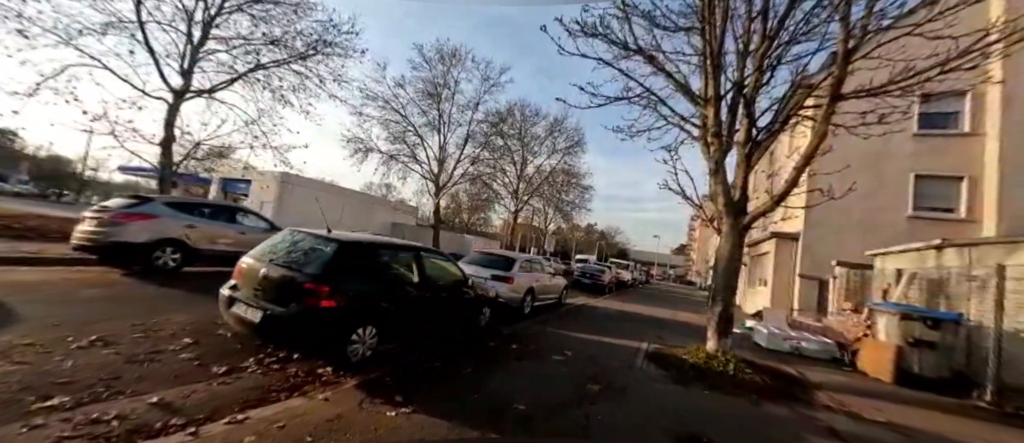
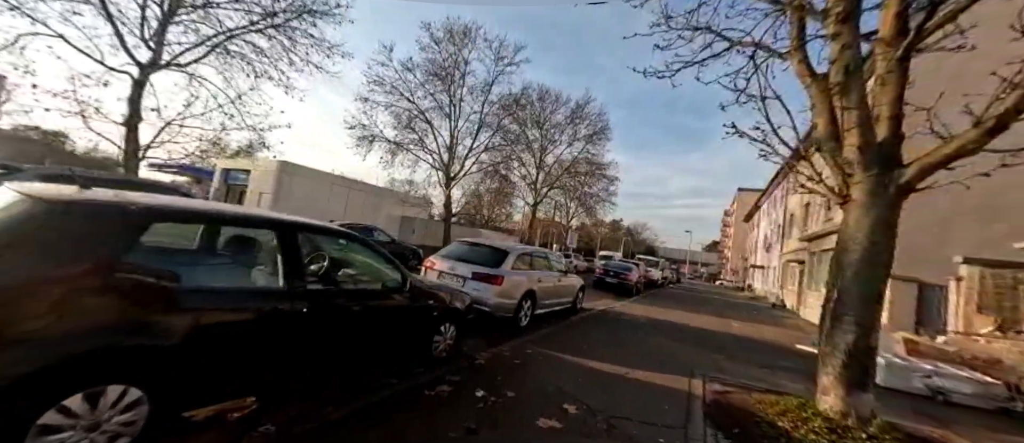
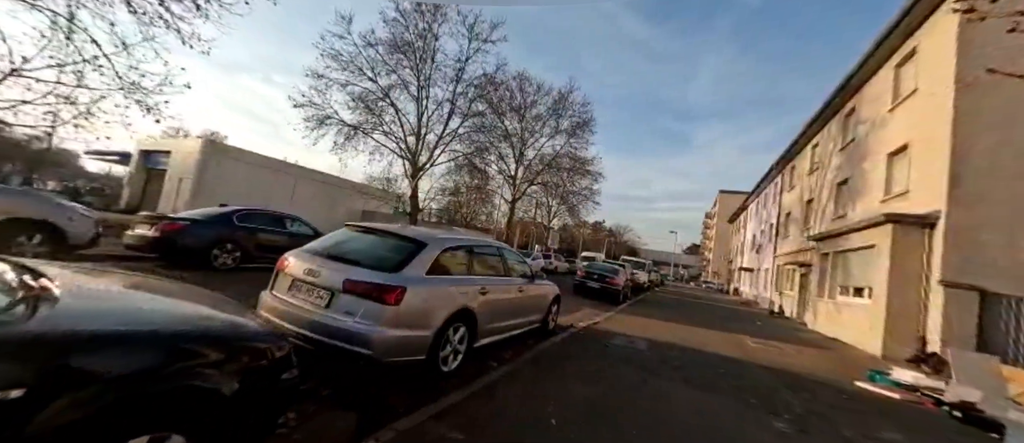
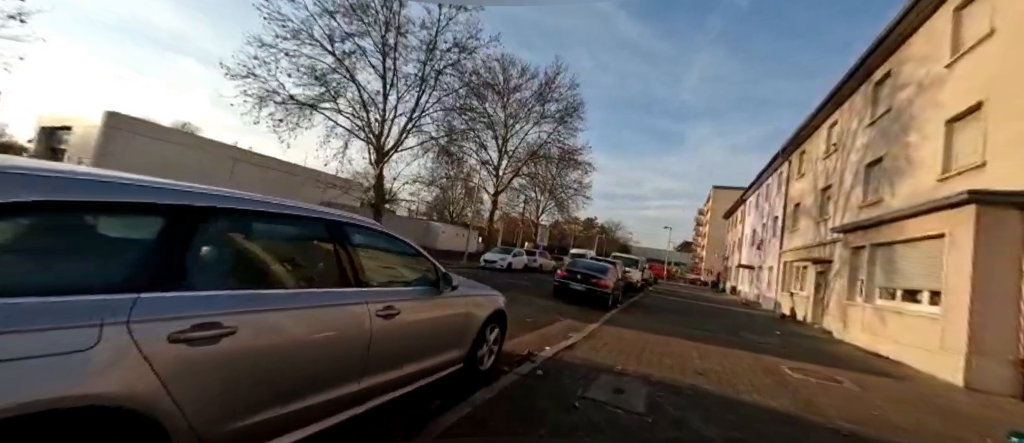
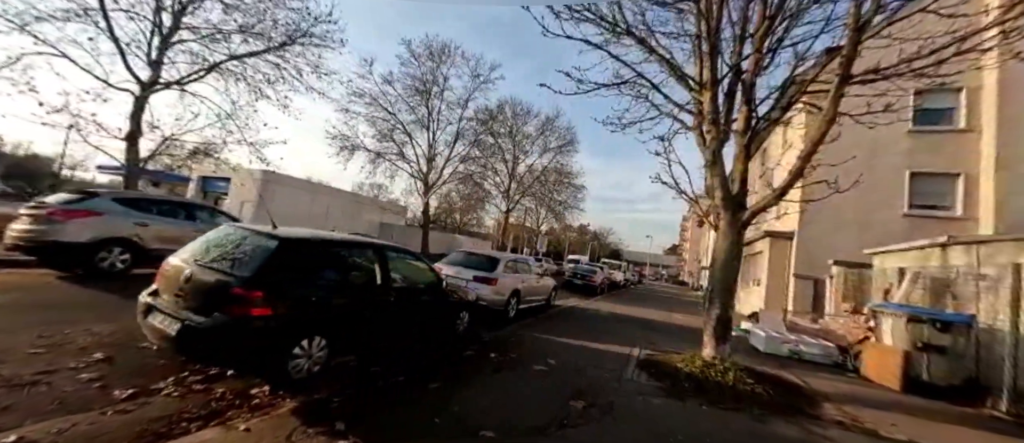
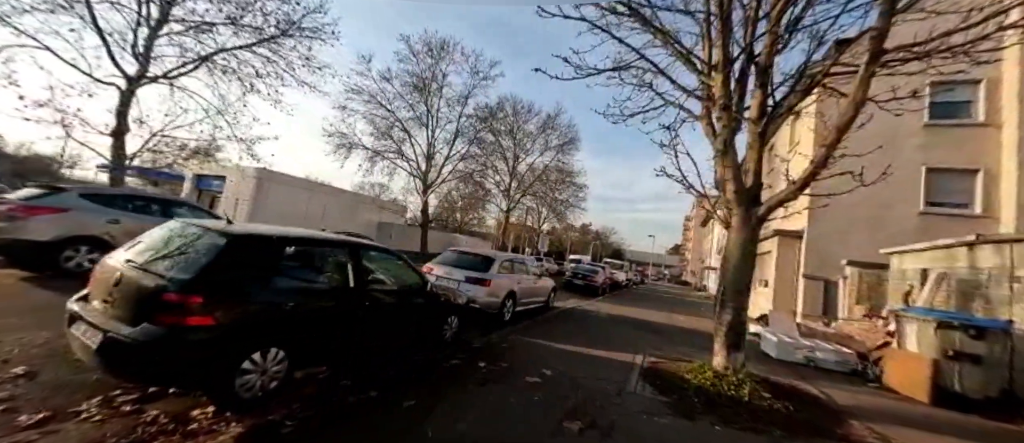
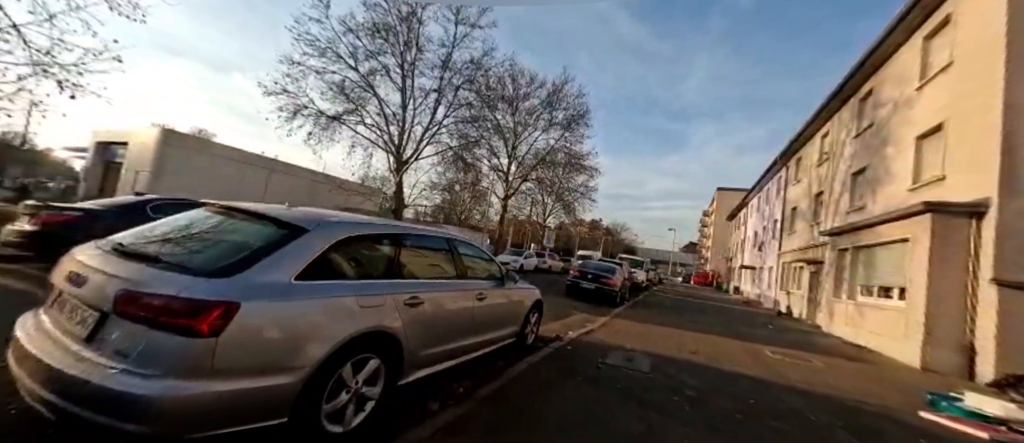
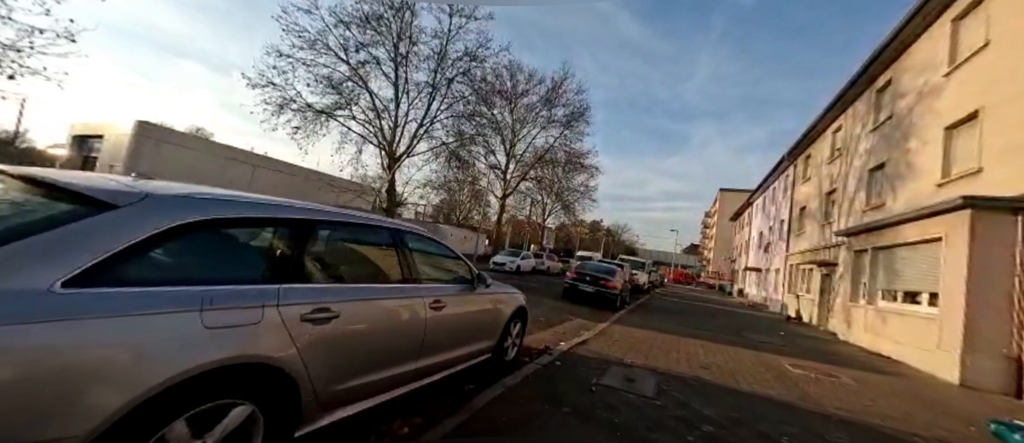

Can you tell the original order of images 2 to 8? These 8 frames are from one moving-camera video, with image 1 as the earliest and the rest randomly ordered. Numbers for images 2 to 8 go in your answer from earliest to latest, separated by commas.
5, 6, 2, 3, 7, 8, 4
